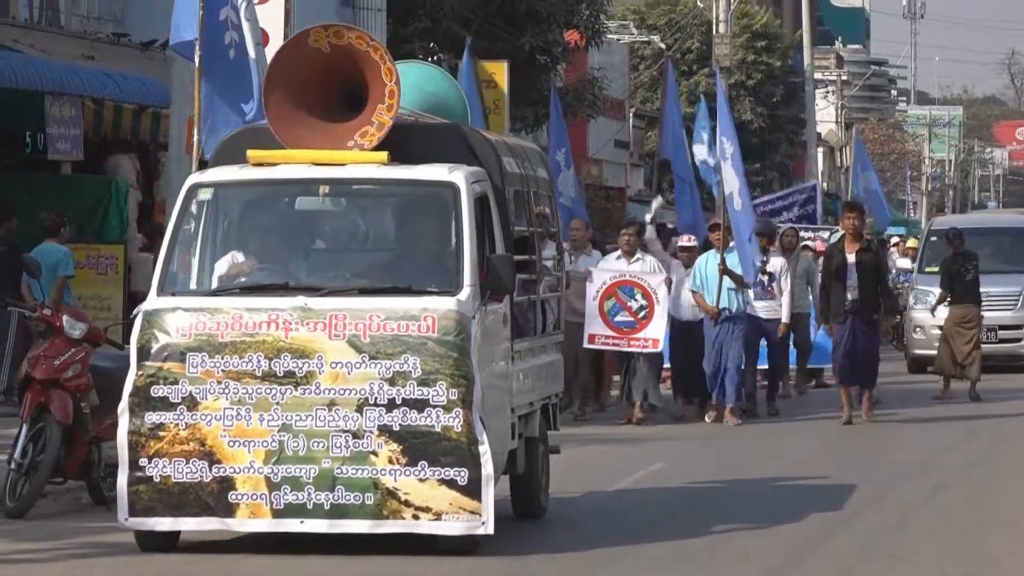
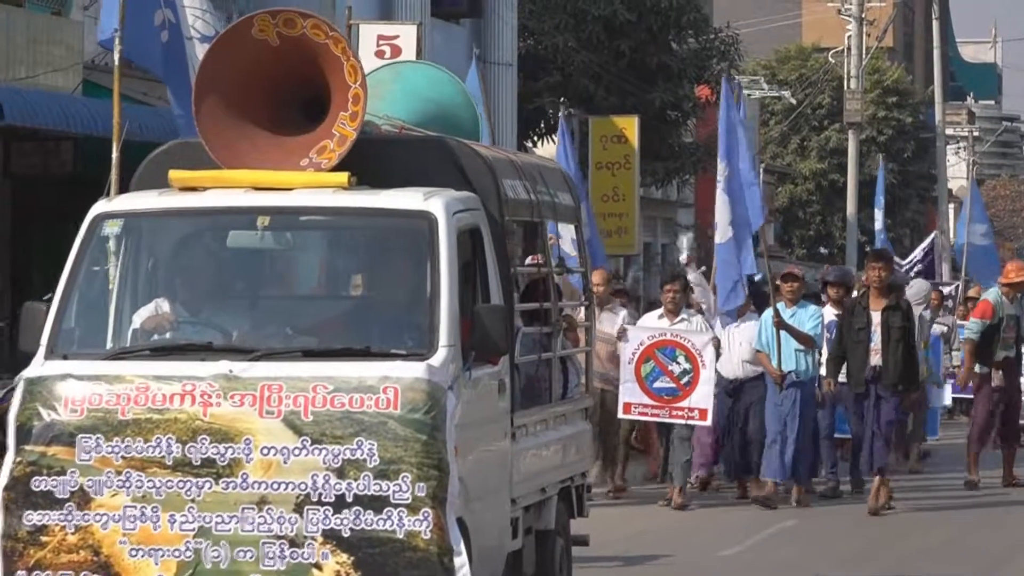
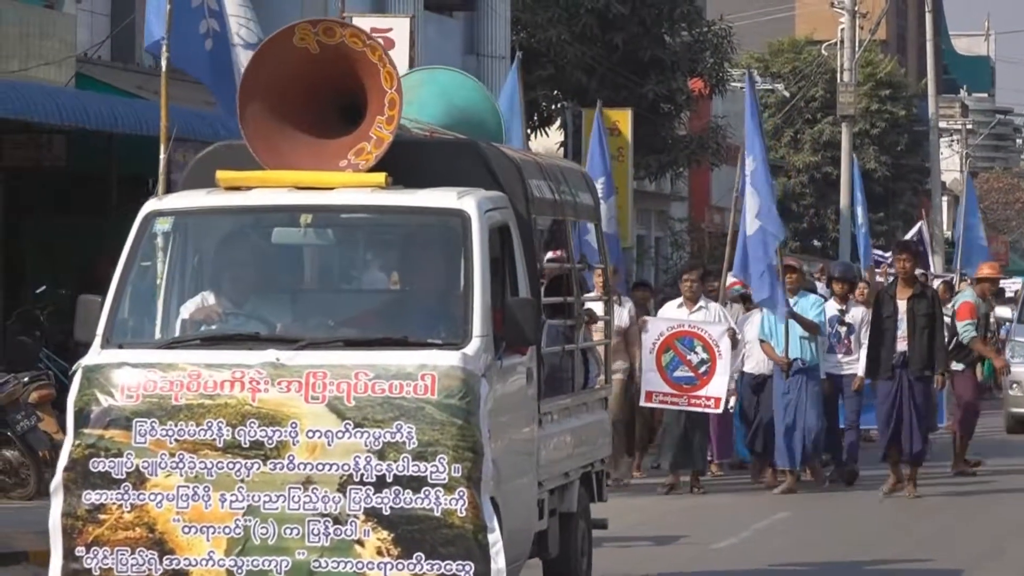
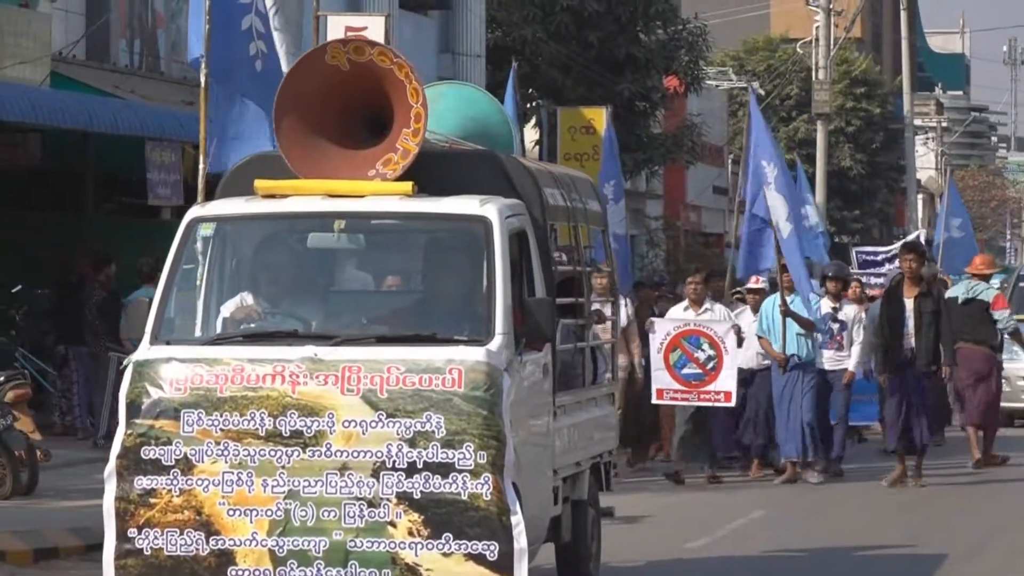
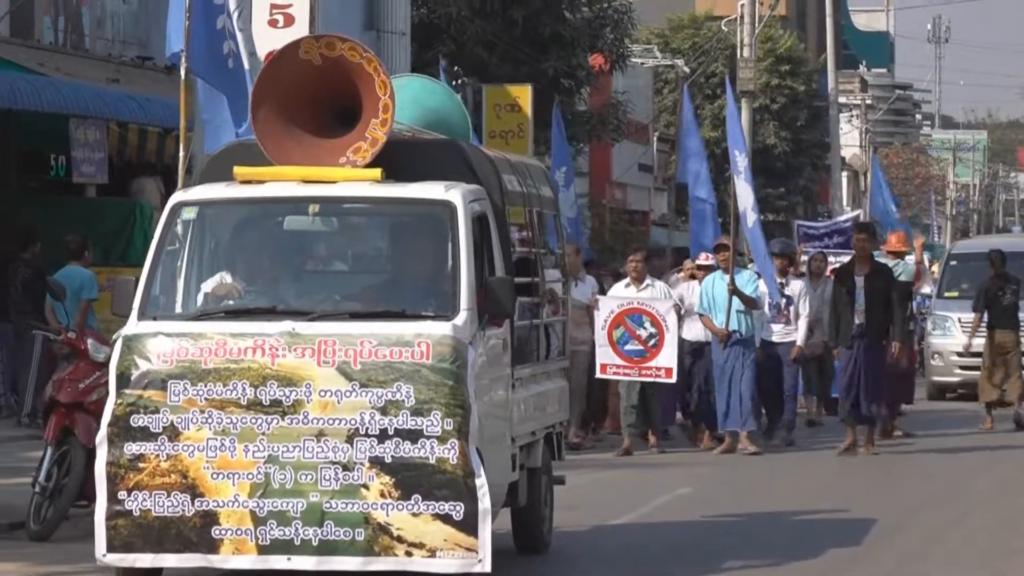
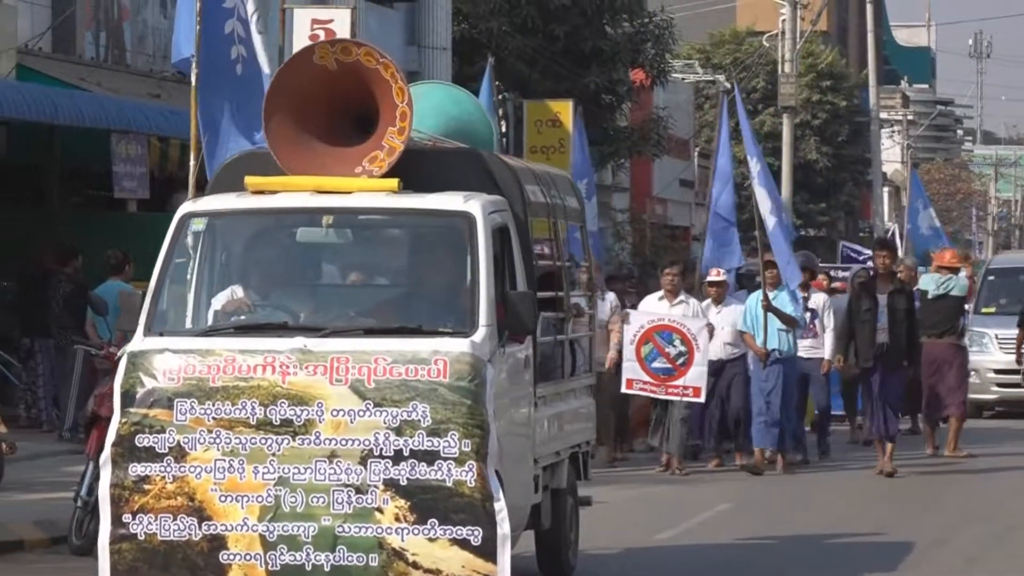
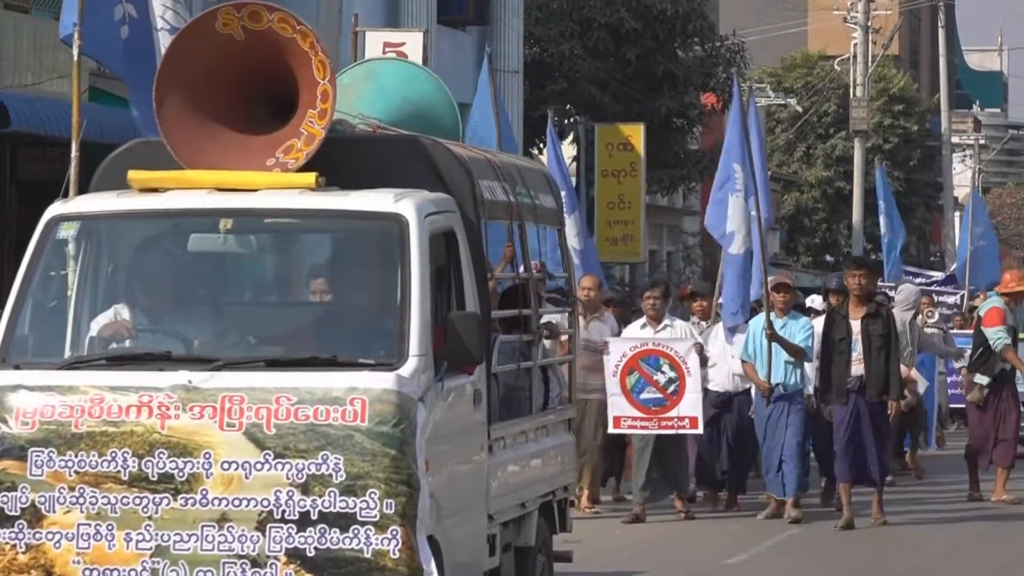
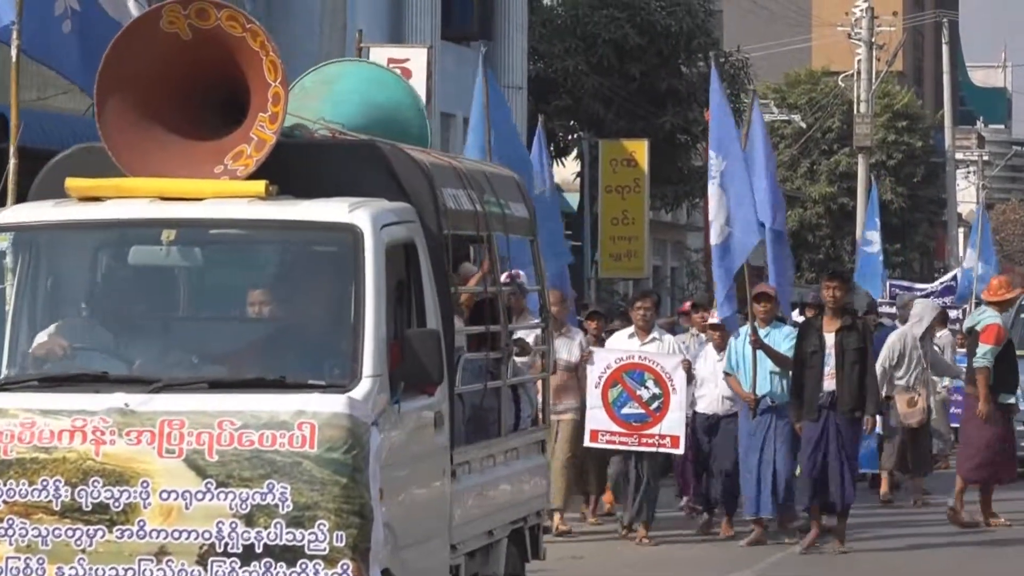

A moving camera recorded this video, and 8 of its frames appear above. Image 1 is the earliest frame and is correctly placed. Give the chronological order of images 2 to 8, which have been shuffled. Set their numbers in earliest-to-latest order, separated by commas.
5, 6, 4, 3, 2, 7, 8
